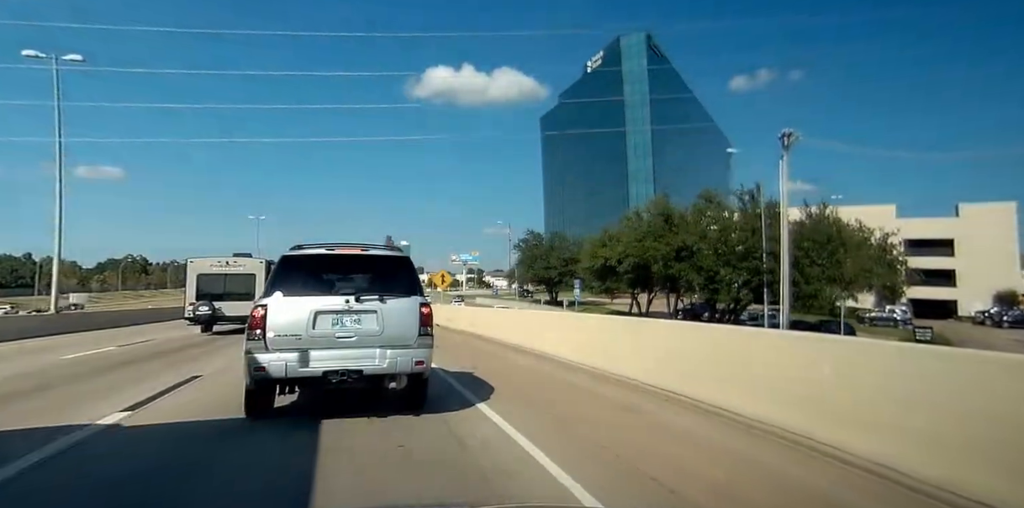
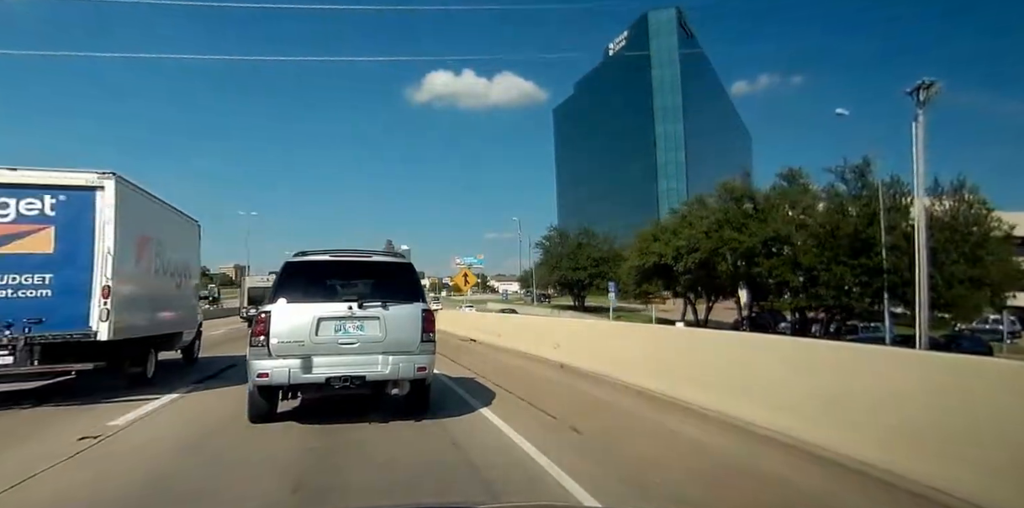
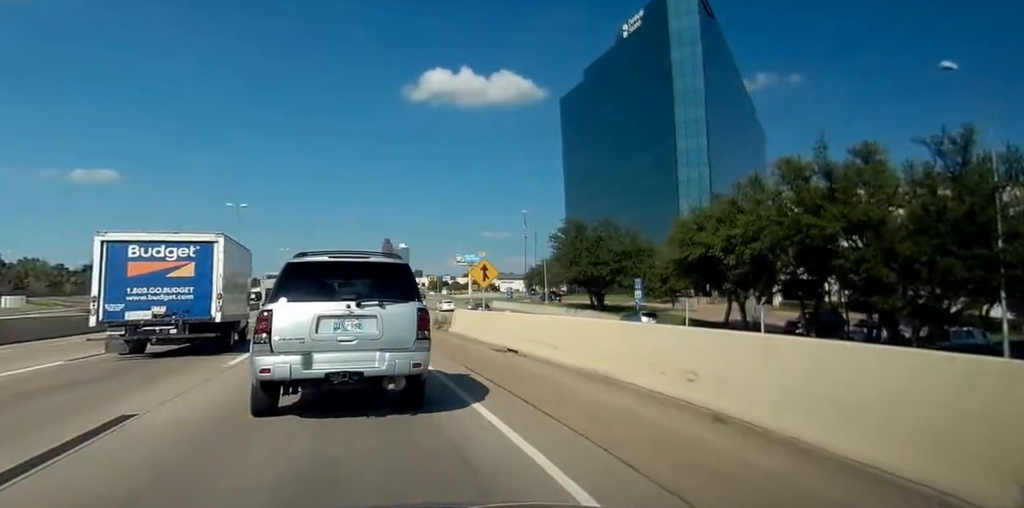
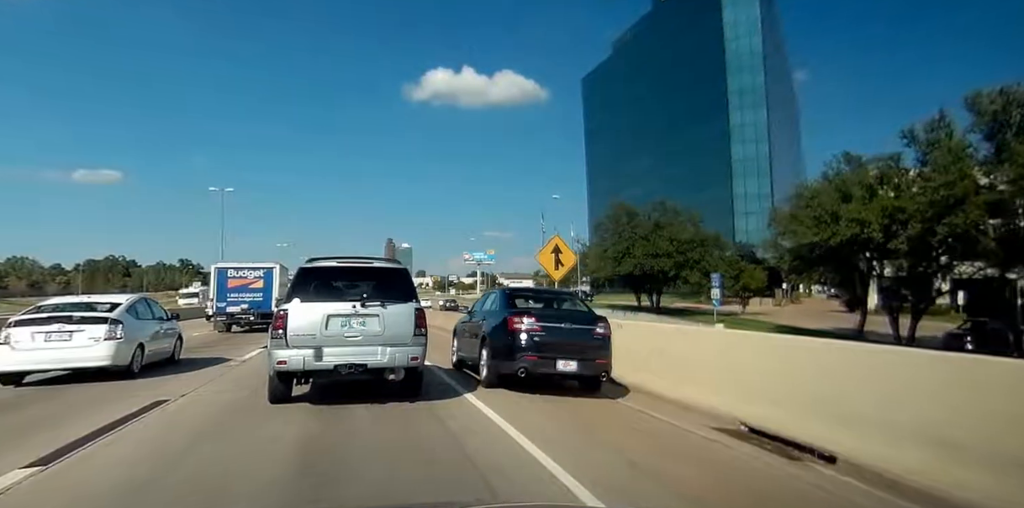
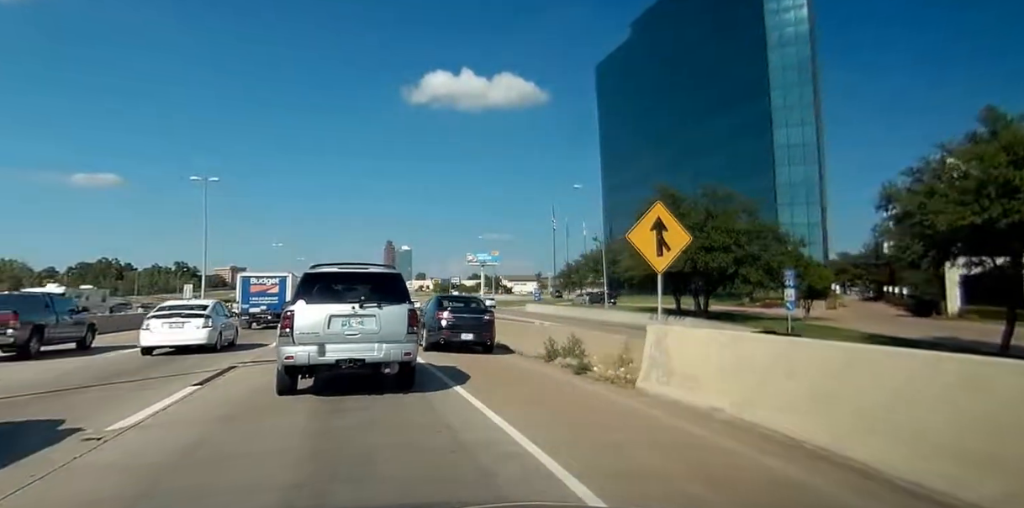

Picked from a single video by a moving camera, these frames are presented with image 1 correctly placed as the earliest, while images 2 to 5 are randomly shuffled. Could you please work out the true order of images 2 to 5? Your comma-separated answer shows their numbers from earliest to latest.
2, 3, 4, 5
